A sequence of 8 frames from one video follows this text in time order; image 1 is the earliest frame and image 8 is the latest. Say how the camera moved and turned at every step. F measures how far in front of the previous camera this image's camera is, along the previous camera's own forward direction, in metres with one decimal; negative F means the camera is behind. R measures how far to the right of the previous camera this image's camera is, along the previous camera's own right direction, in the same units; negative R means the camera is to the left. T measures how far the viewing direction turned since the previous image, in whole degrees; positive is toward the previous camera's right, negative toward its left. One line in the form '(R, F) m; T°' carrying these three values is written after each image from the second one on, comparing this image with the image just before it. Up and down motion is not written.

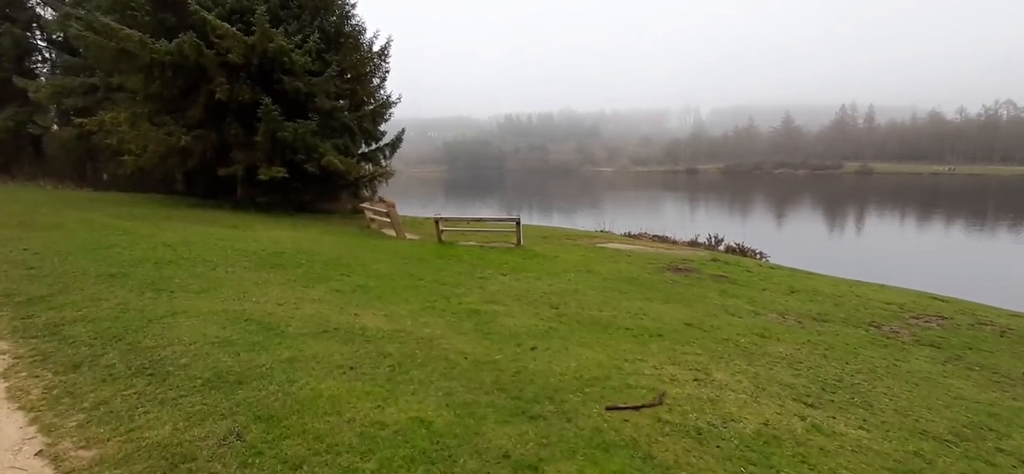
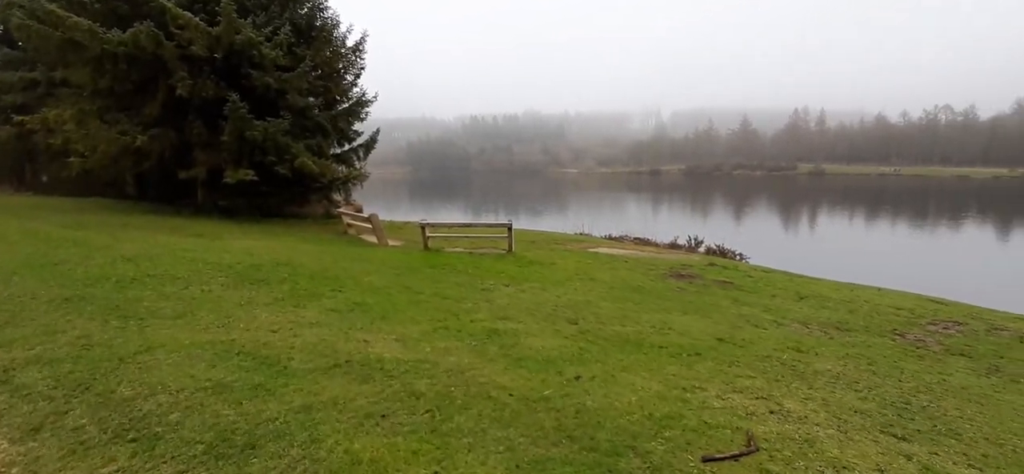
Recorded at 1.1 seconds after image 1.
(-0.8, +0.7) m; +4°
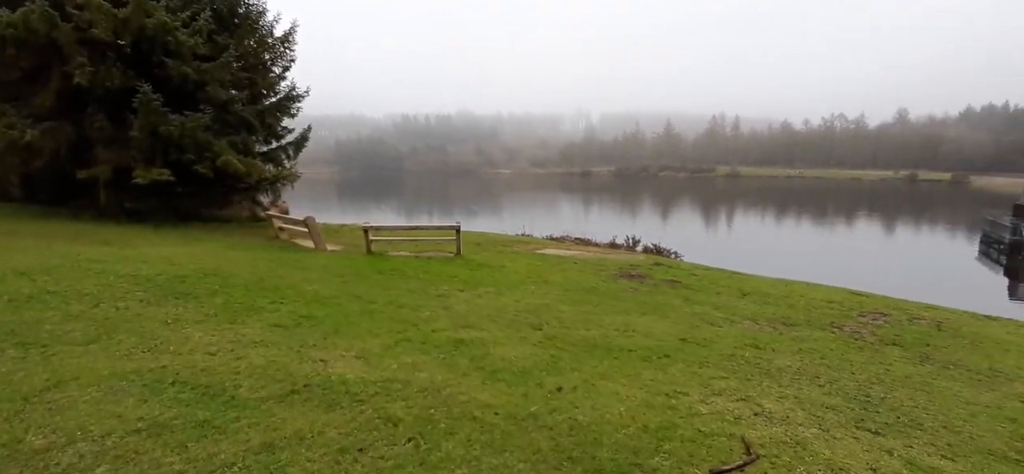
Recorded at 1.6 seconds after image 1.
(-0.4, +0.4) m; +8°
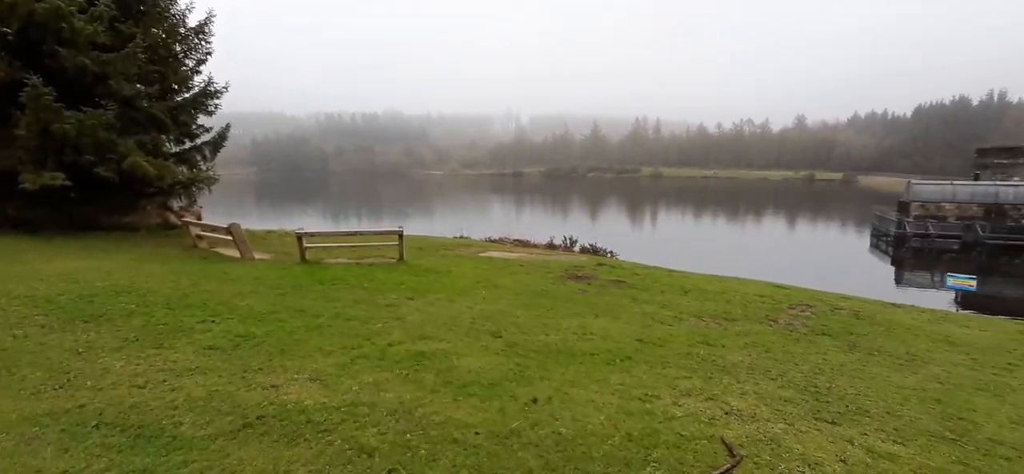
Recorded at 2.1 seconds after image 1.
(-0.4, +0.2) m; +8°
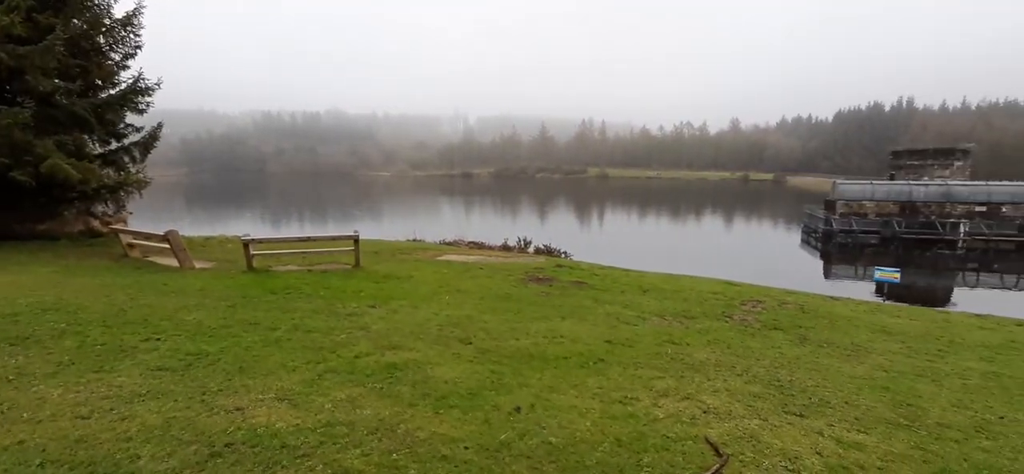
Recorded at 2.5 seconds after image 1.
(-0.3, +0.1) m; +6°
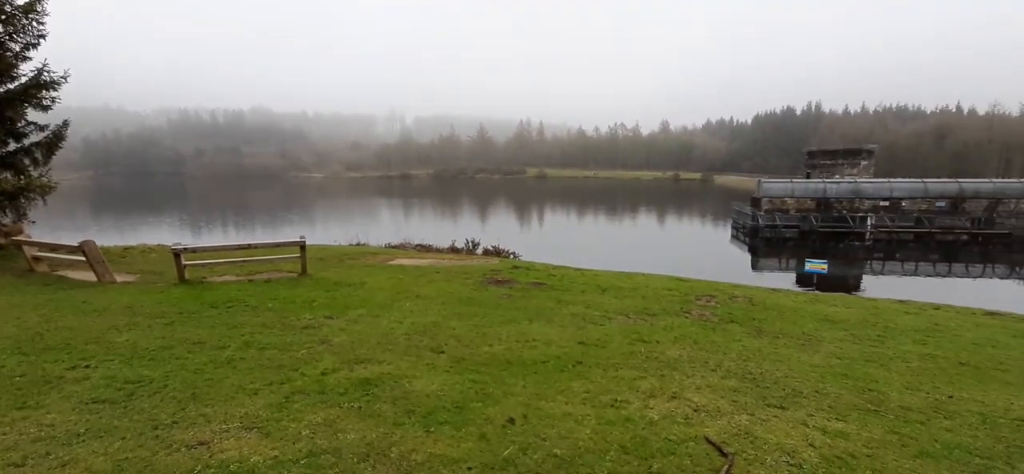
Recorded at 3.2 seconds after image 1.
(-0.5, +0.2) m; +7°
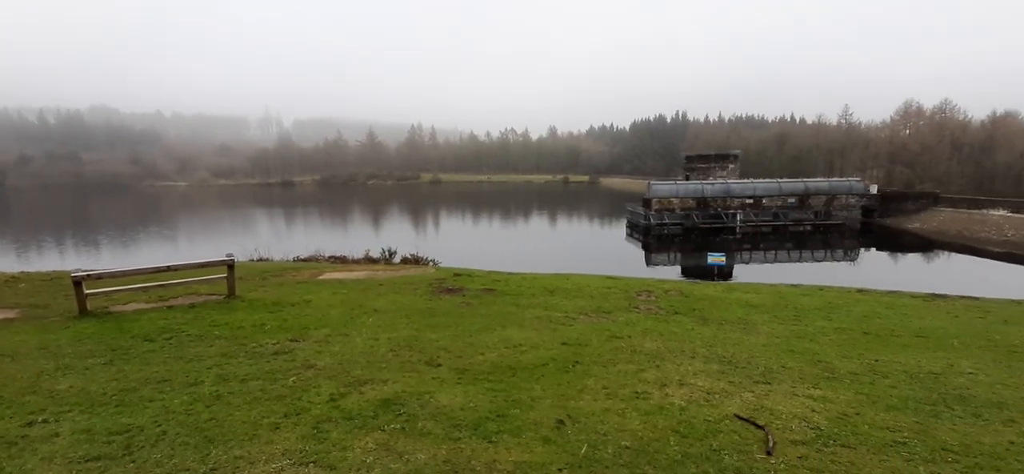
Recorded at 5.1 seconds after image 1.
(-1.4, 0.0) m; +13°
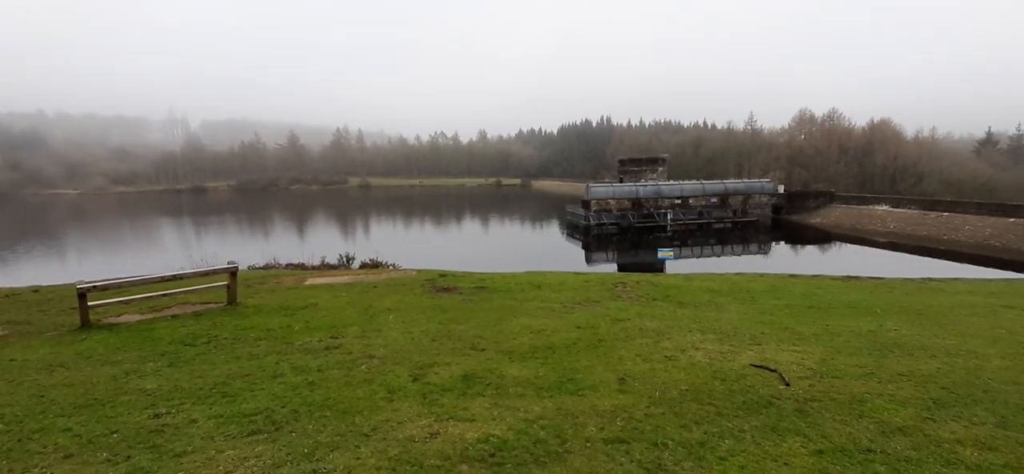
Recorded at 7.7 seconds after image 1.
(-1.7, -1.0) m; +8°
